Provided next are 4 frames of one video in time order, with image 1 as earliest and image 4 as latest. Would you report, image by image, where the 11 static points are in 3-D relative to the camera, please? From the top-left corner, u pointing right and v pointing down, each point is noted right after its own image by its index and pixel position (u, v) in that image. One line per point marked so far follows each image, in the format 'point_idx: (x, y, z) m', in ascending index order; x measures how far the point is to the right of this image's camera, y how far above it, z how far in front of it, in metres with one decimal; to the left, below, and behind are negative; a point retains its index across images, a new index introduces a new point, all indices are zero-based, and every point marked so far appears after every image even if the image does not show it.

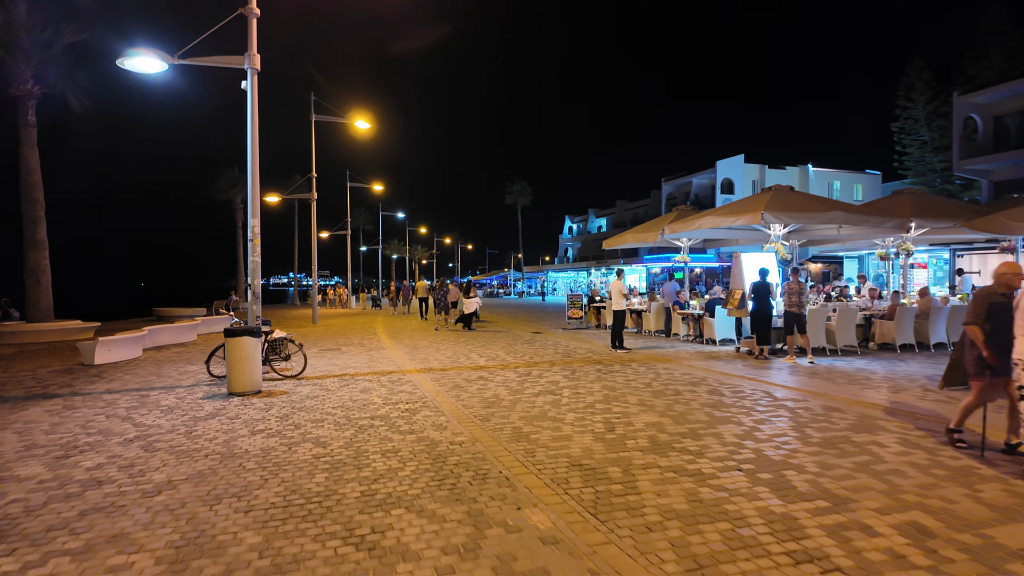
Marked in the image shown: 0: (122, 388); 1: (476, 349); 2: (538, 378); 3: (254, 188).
0: (-6.4, -1.6, +9.5) m
1: (-0.9, -1.5, +13.7) m
2: (+0.4, -1.5, +9.5) m
3: (-4.5, +1.7, +10.0) m
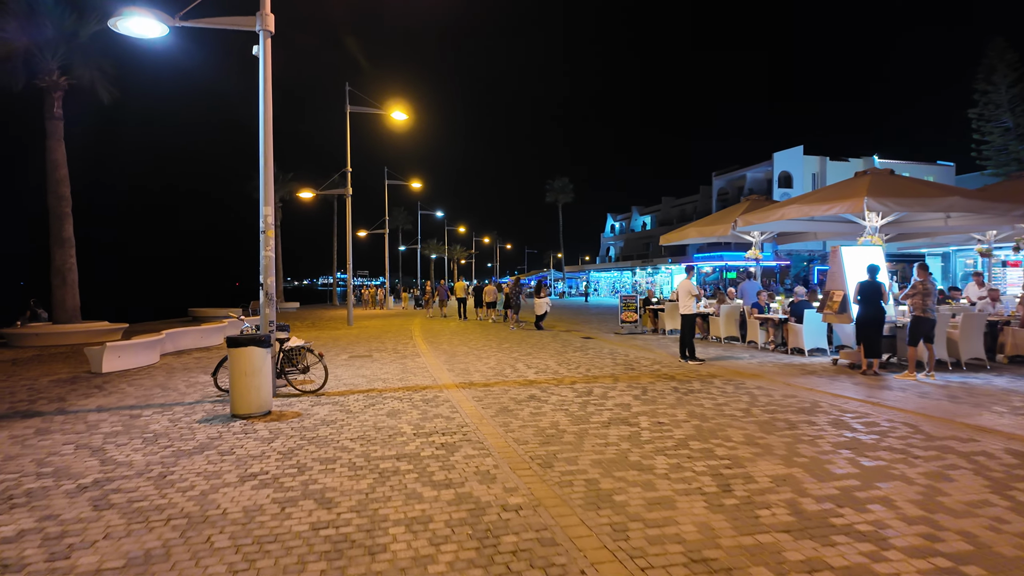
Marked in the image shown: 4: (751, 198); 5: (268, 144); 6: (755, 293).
0: (-5.6, -1.6, +8.2) m
1: (+0.2, -1.5, +12.0) m
2: (+1.2, -1.5, +7.8) m
3: (-3.6, +1.7, +8.5) m
4: (+6.5, +2.4, +15.8) m
5: (-3.6, +2.1, +8.5) m
6: (+6.1, -0.1, +14.4) m
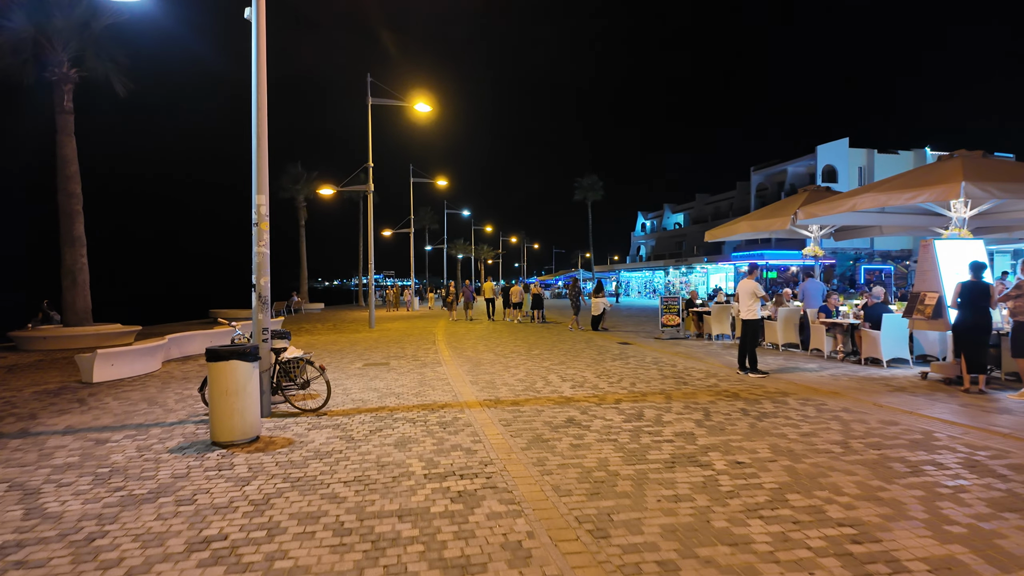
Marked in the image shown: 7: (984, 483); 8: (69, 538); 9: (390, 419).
0: (-5.2, -1.7, +7.1) m
1: (+0.8, -1.5, +10.7) m
2: (+1.6, -1.5, +6.4) m
3: (-3.2, +1.7, +7.3) m
4: (+7.3, +2.4, +14.1) m
5: (-3.2, +2.1, +7.3) m
6: (+6.7, -0.1, +12.8) m
7: (+3.7, -1.5, +4.6) m
8: (-2.9, -1.6, +3.8) m
9: (-1.4, -1.6, +6.9) m
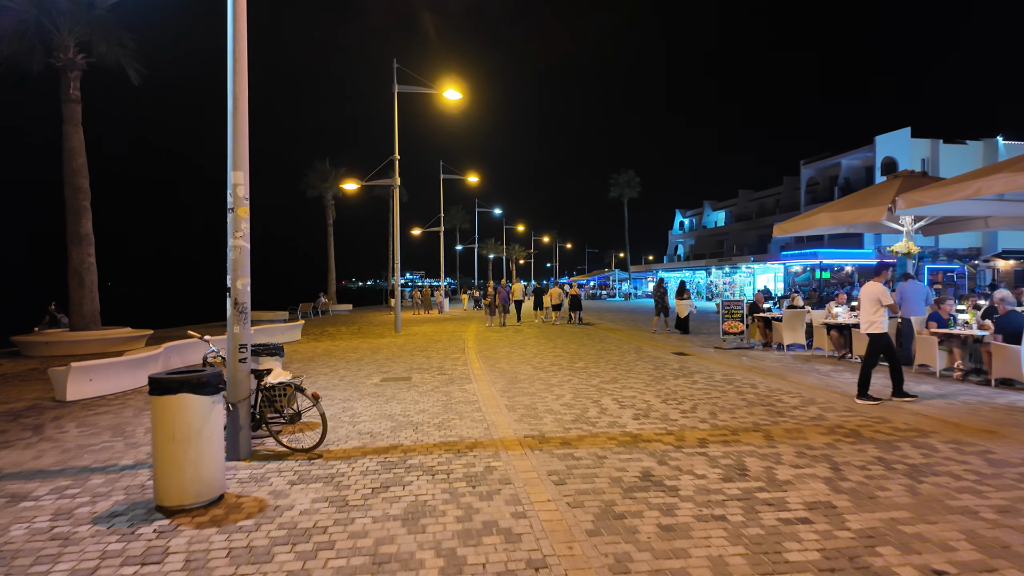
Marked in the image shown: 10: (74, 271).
0: (-4.7, -1.7, +5.5) m
1: (+1.5, -1.5, +8.8) m
2: (+2.1, -1.6, +4.5) m
3: (-2.7, +1.7, +5.7) m
4: (+8.1, +2.4, +11.9) m
5: (-2.7, +2.0, +5.7) m
6: (+7.5, -0.2, +10.6) m
7: (+4.1, -1.6, +2.6) m
8: (-2.6, -1.7, +2.2) m
9: (-1.0, -1.6, +5.1) m
10: (-12.3, +0.5, +16.4) m
